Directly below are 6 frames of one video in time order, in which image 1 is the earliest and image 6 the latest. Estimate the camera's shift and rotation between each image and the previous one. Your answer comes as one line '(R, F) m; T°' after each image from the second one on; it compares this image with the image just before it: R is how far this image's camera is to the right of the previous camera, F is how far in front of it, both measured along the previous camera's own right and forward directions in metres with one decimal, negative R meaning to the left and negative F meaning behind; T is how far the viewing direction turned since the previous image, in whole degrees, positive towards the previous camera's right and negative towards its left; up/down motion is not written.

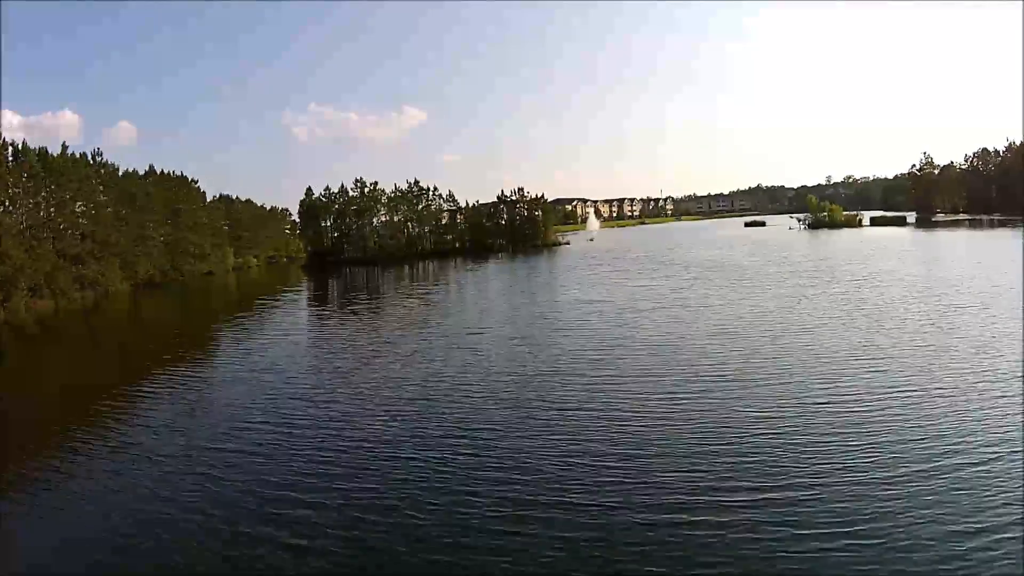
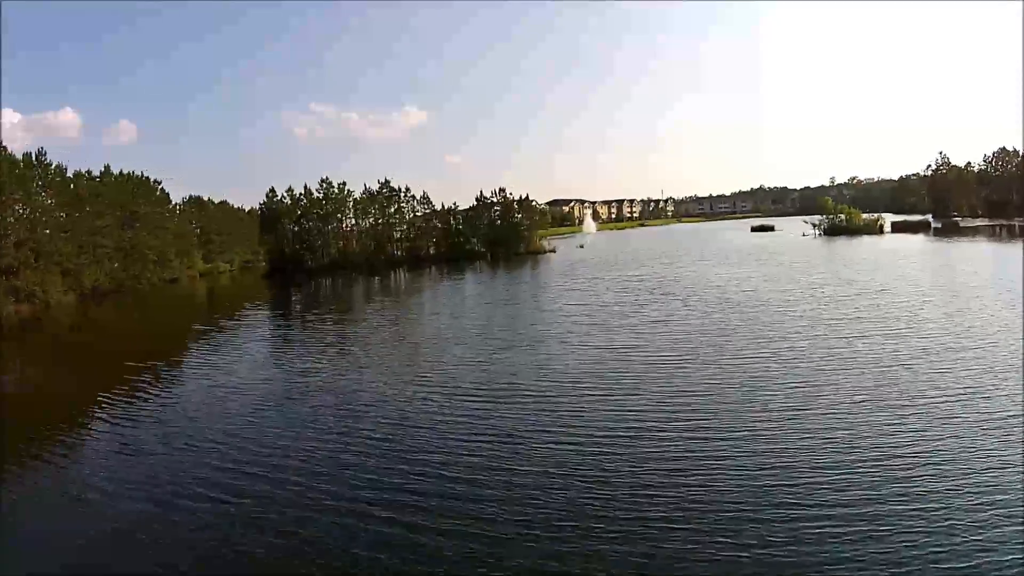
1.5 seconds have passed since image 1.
(+1.4, +5.4) m; 0°
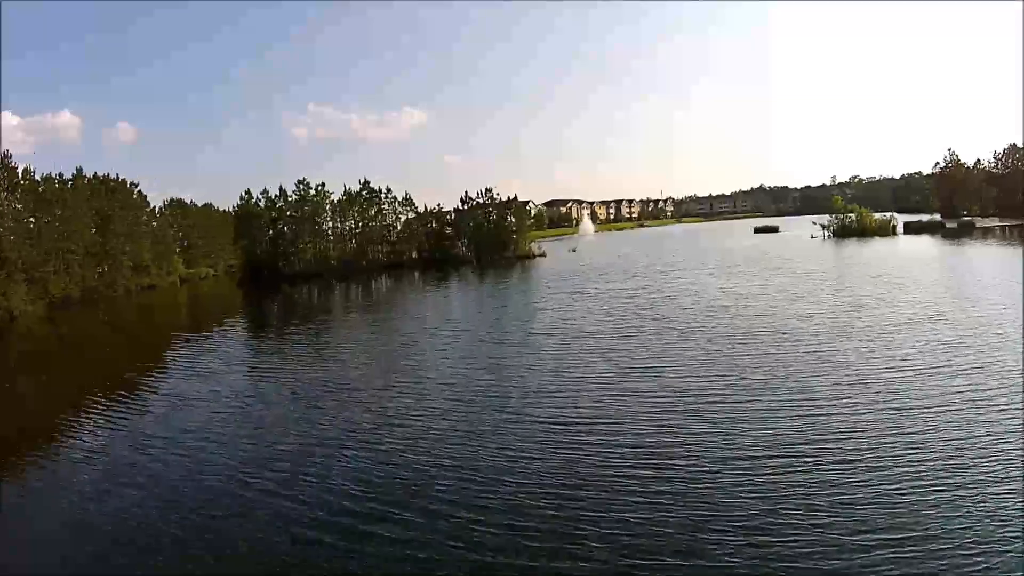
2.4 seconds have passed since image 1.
(+0.8, +2.9) m; 0°
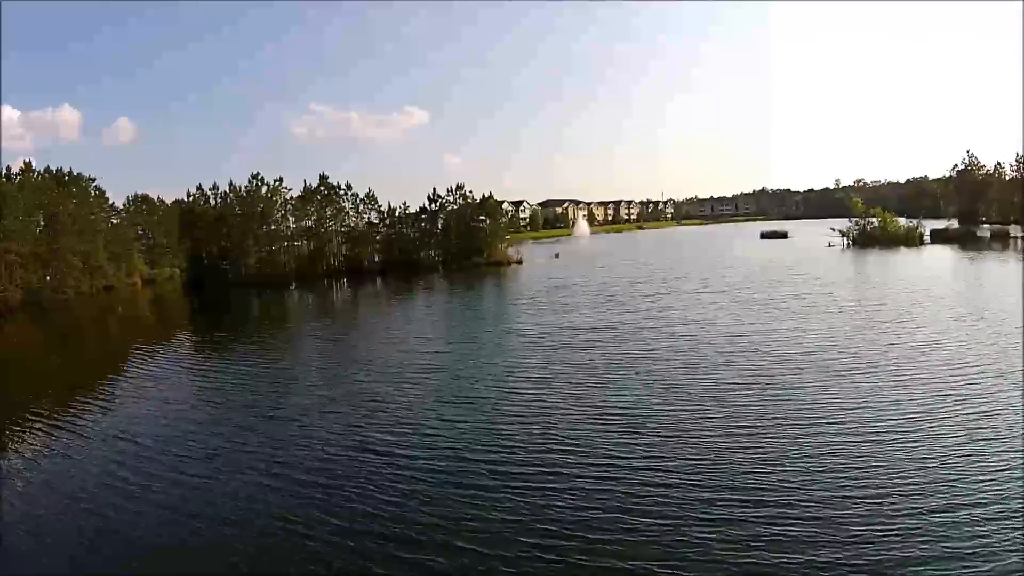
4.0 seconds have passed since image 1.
(+1.5, +5.3) m; 0°
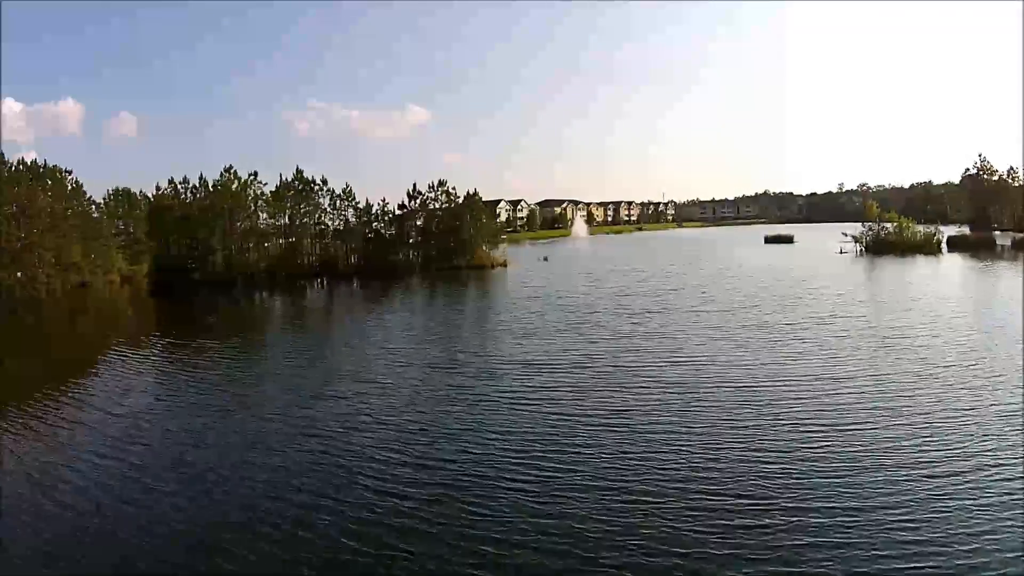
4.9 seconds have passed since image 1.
(+0.8, +2.8) m; 0°
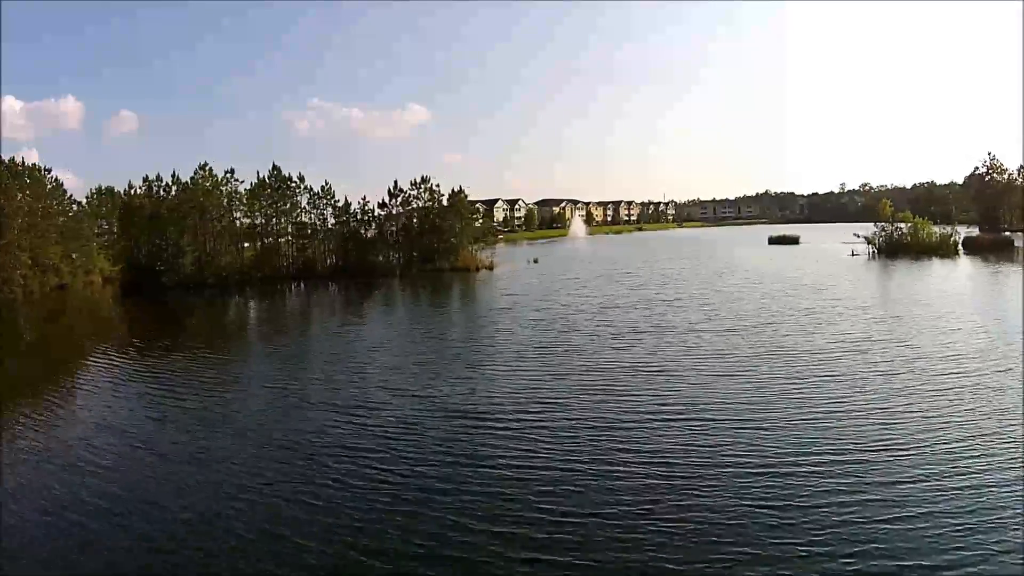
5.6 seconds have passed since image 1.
(+0.6, +2.2) m; 0°
